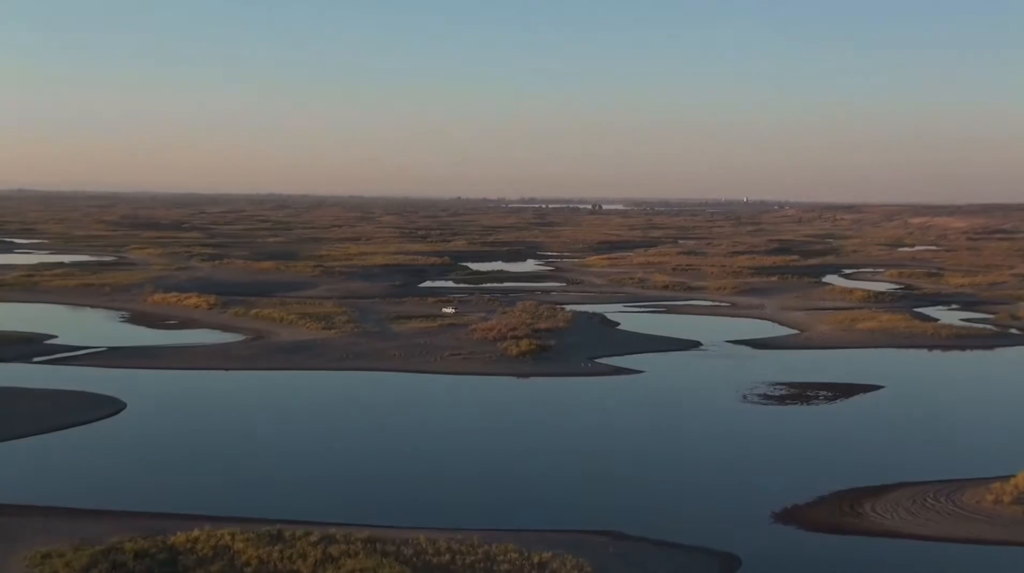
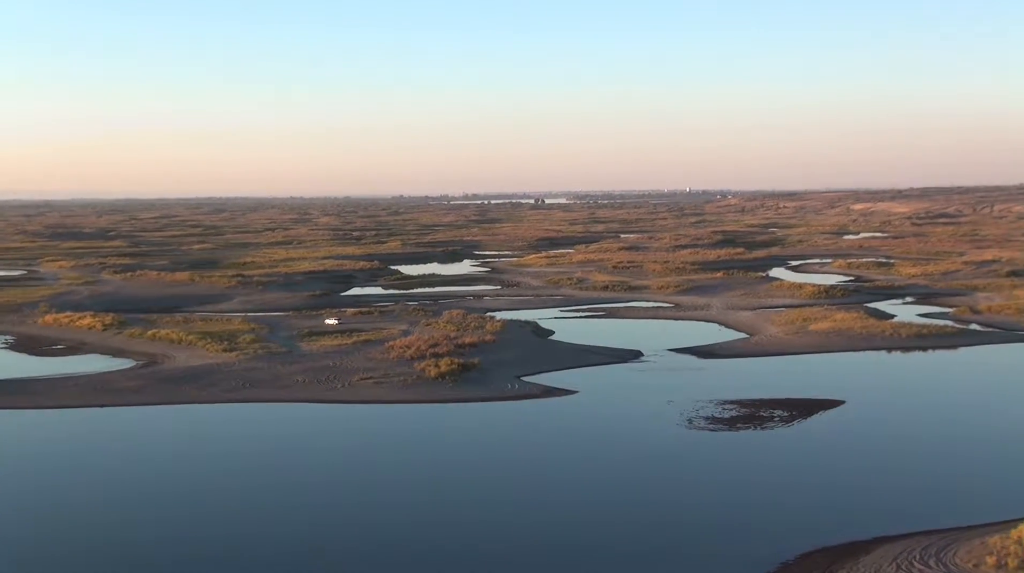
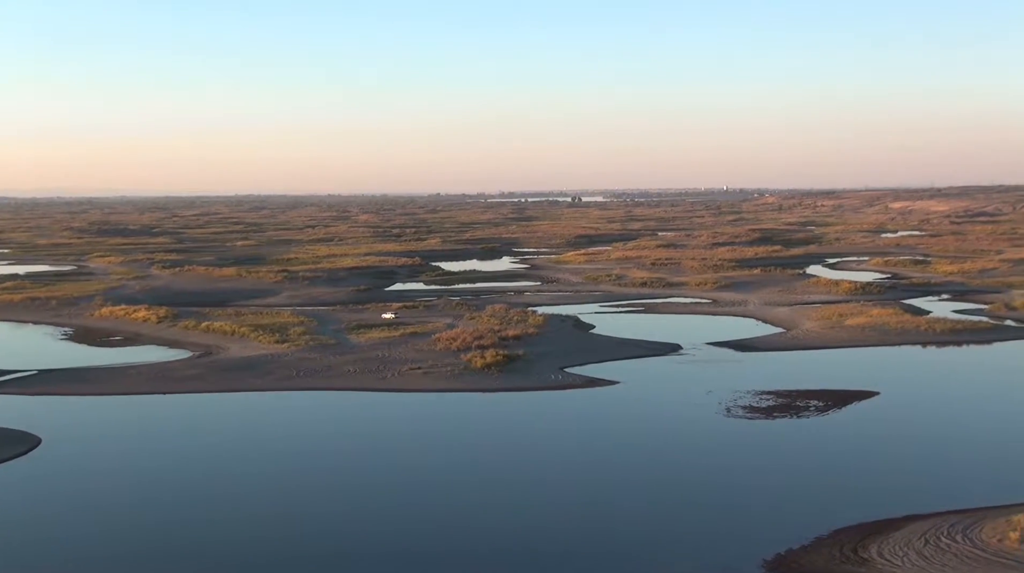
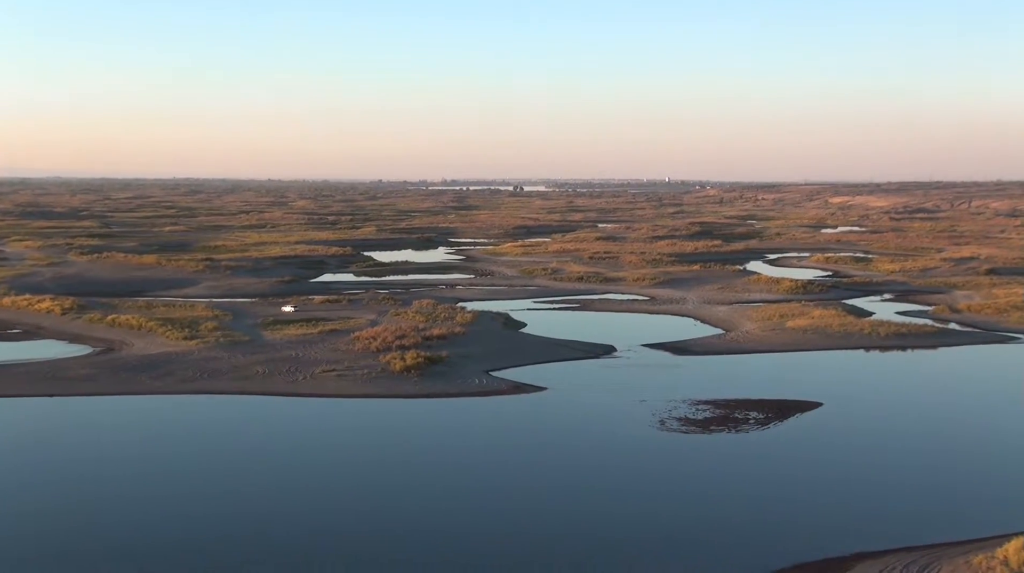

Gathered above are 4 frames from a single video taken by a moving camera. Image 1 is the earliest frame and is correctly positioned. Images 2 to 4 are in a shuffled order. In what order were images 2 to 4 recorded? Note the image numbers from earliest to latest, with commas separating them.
3, 2, 4
